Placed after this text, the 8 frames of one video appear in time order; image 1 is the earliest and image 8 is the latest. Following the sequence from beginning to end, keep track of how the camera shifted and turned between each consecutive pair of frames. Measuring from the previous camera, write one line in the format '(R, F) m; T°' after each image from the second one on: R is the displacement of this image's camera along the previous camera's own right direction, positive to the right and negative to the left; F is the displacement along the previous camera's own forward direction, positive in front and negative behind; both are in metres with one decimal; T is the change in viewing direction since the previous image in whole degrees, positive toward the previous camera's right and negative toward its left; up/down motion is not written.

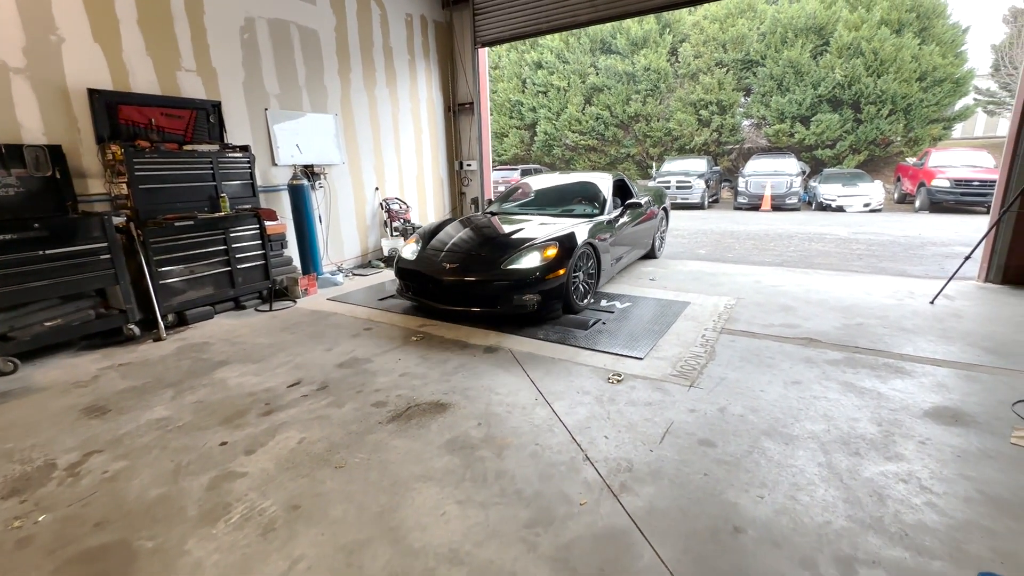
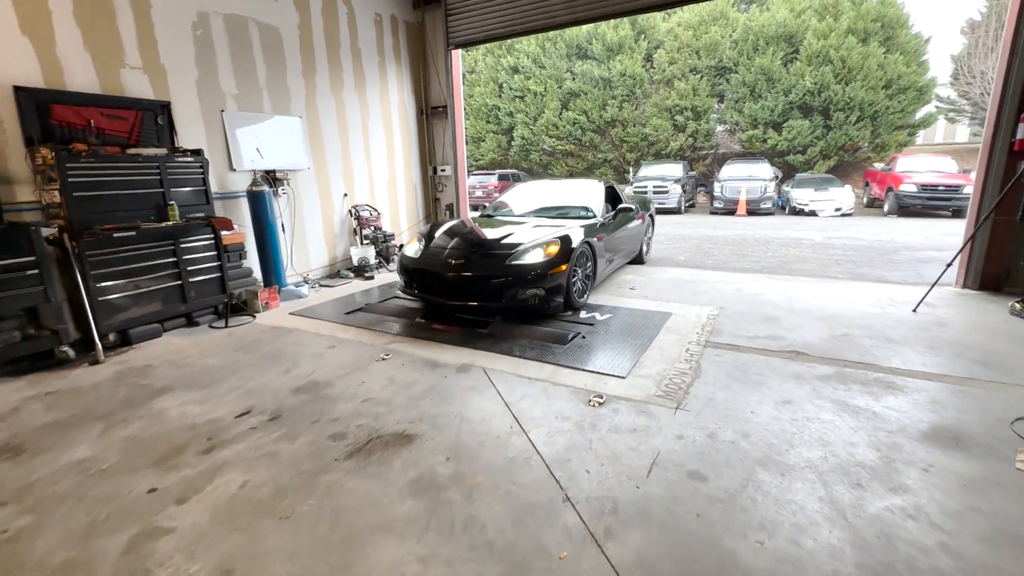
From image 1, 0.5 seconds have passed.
(0.0, +0.2) m; +3°
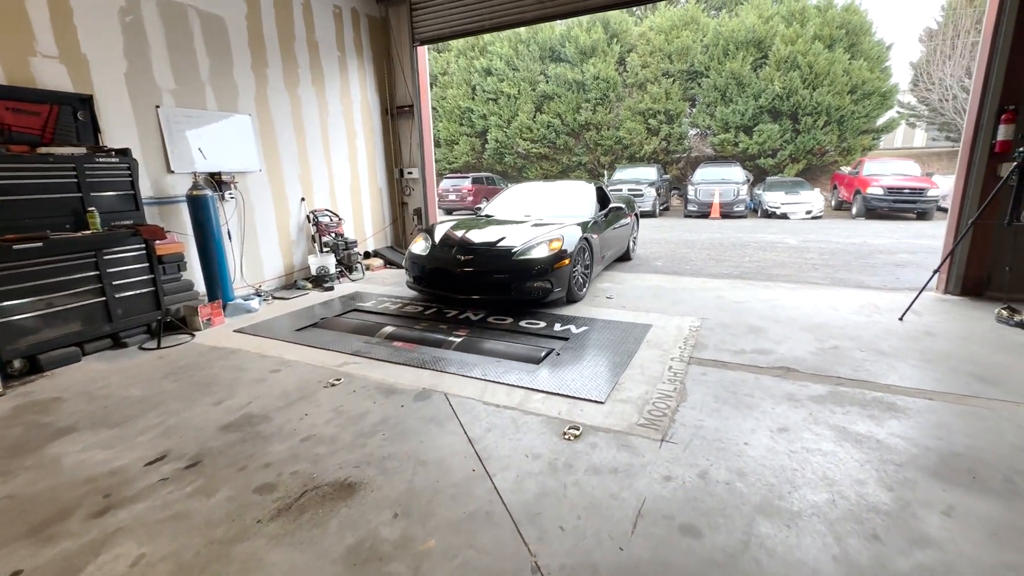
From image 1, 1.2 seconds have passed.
(+0.1, +0.3) m; +3°
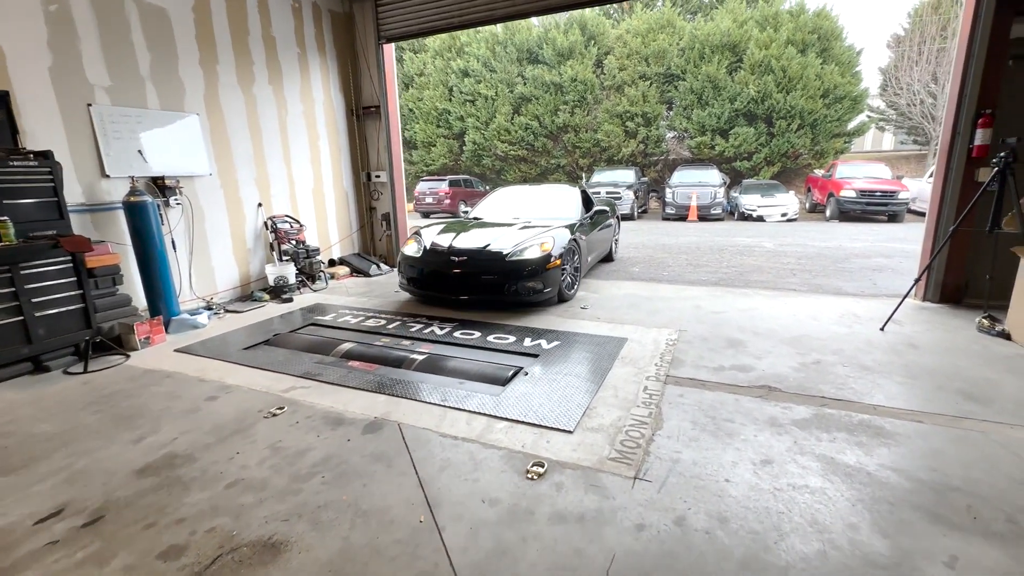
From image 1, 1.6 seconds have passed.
(+0.1, +0.2) m; +2°
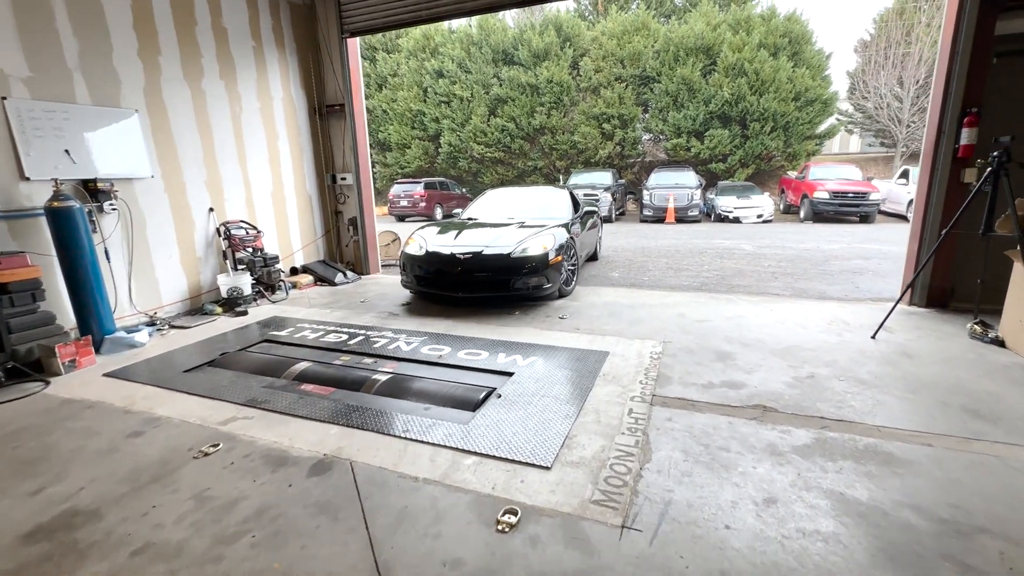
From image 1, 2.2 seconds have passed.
(+0.1, +0.3) m; +3°
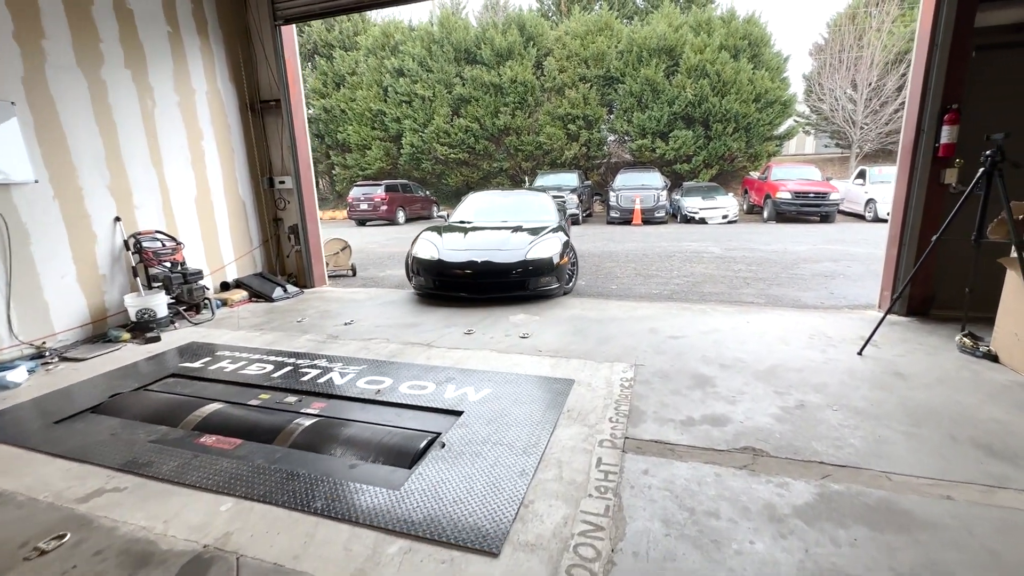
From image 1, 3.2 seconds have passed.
(+0.1, +0.4) m; +4°
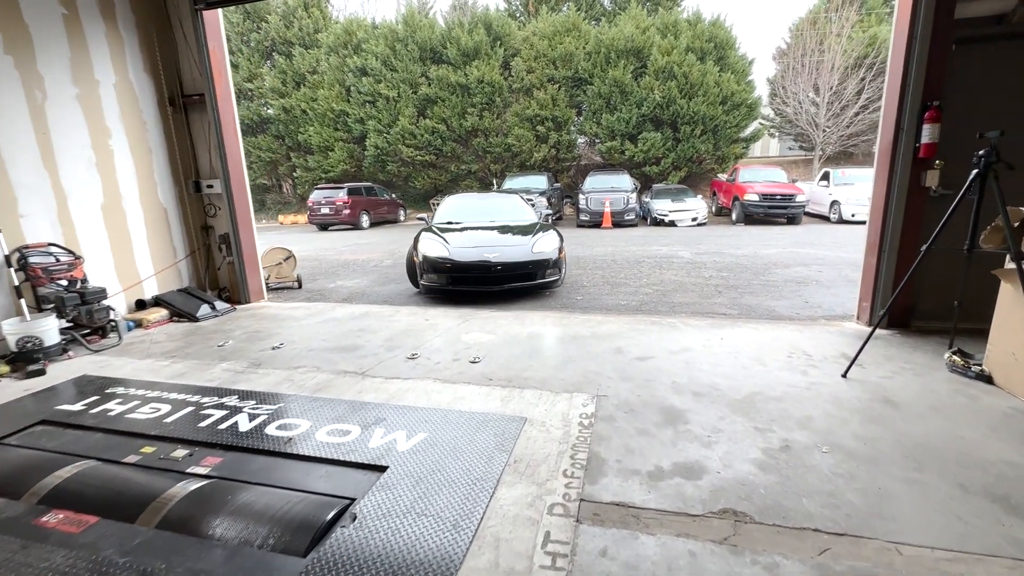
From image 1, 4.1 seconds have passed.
(+0.2, +0.4) m; +3°
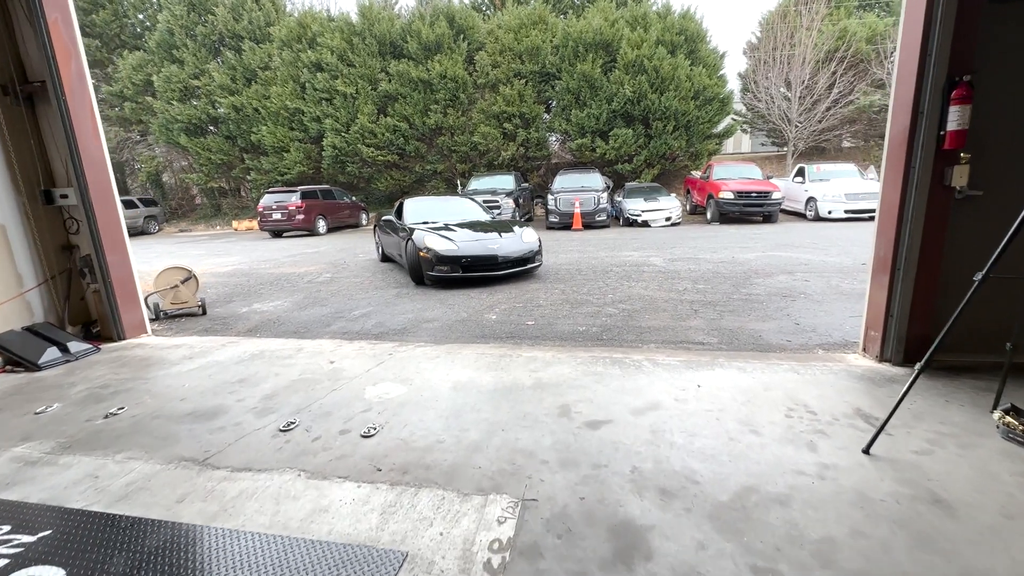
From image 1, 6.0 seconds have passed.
(+0.4, +0.8) m; +2°
